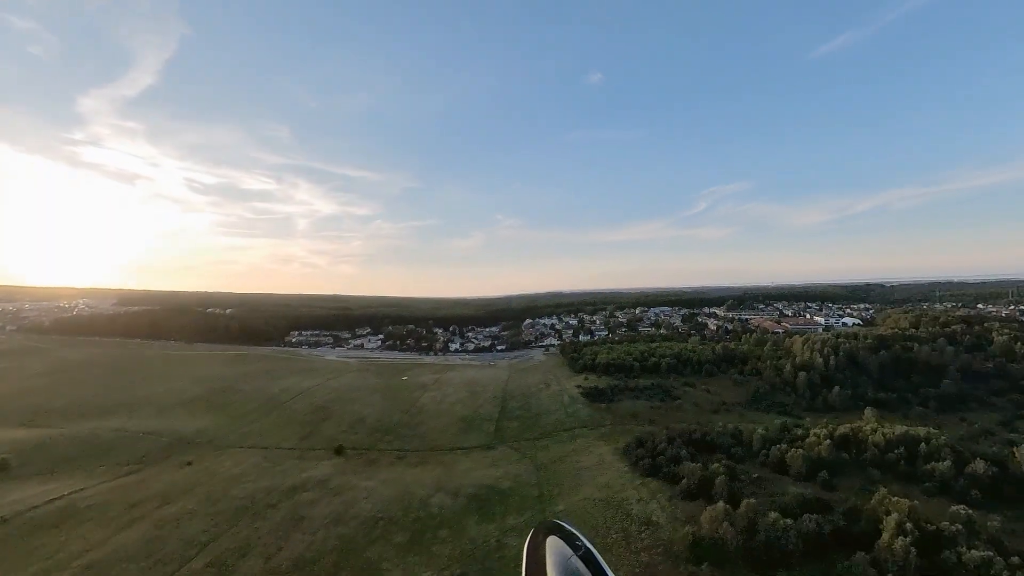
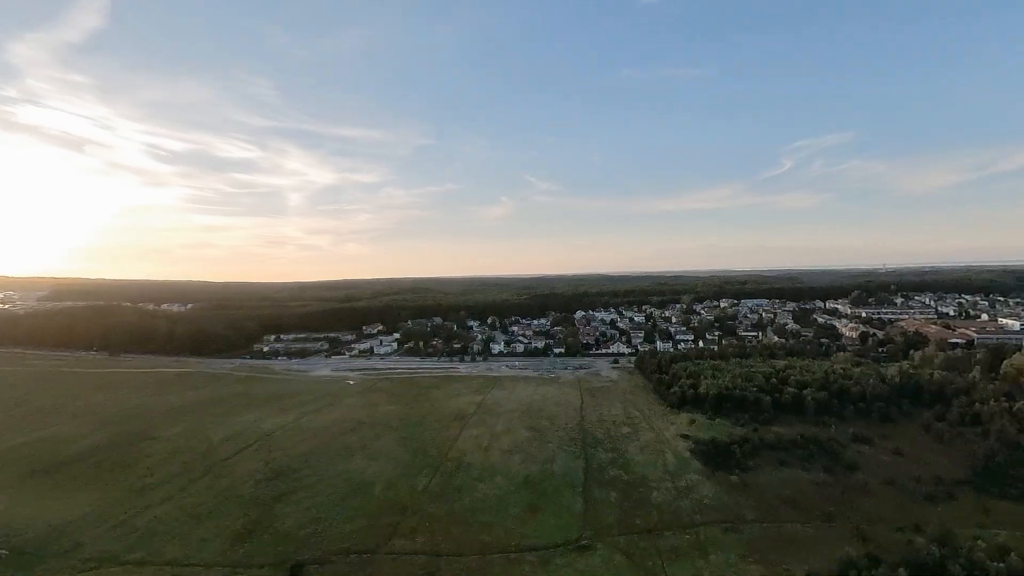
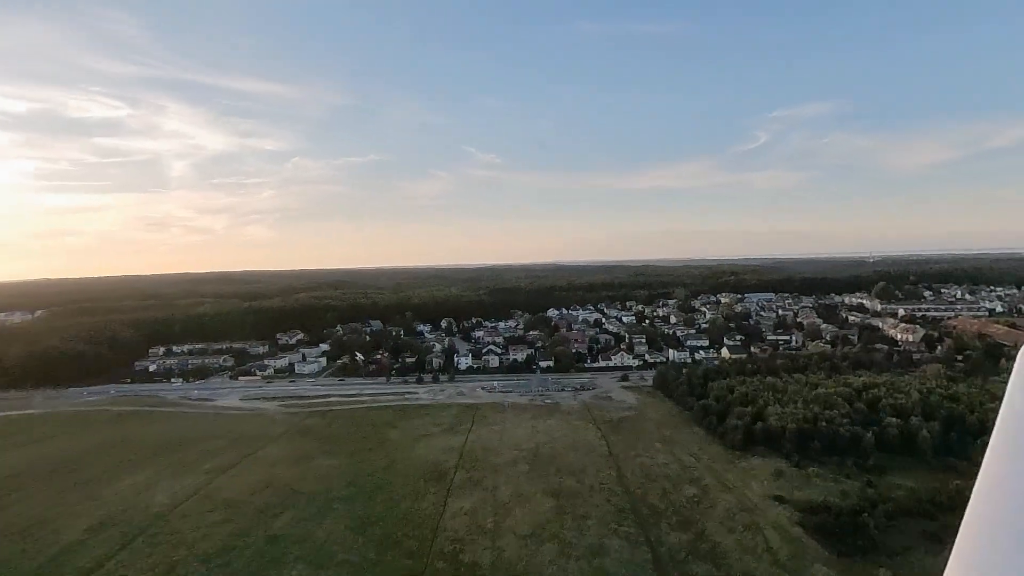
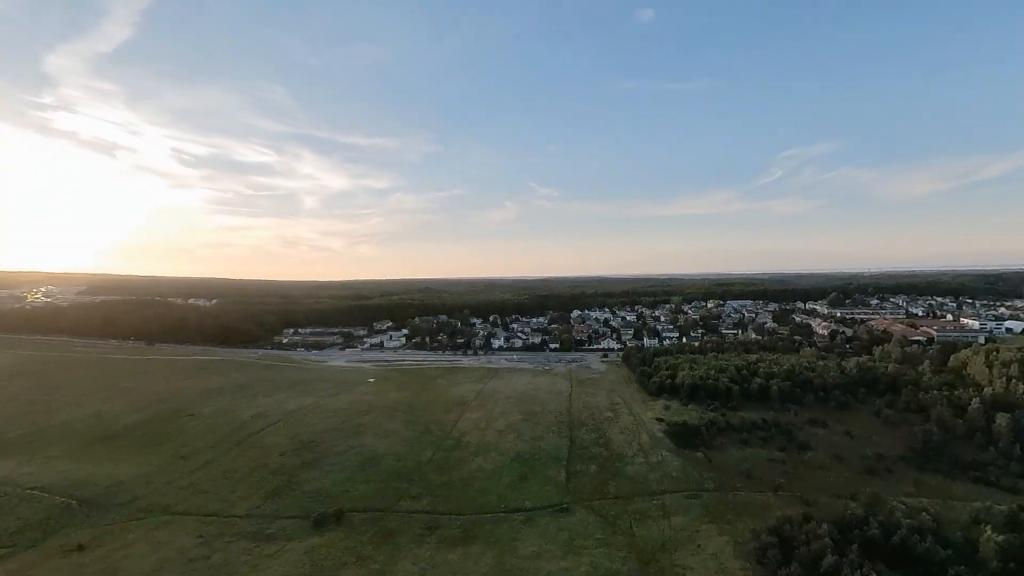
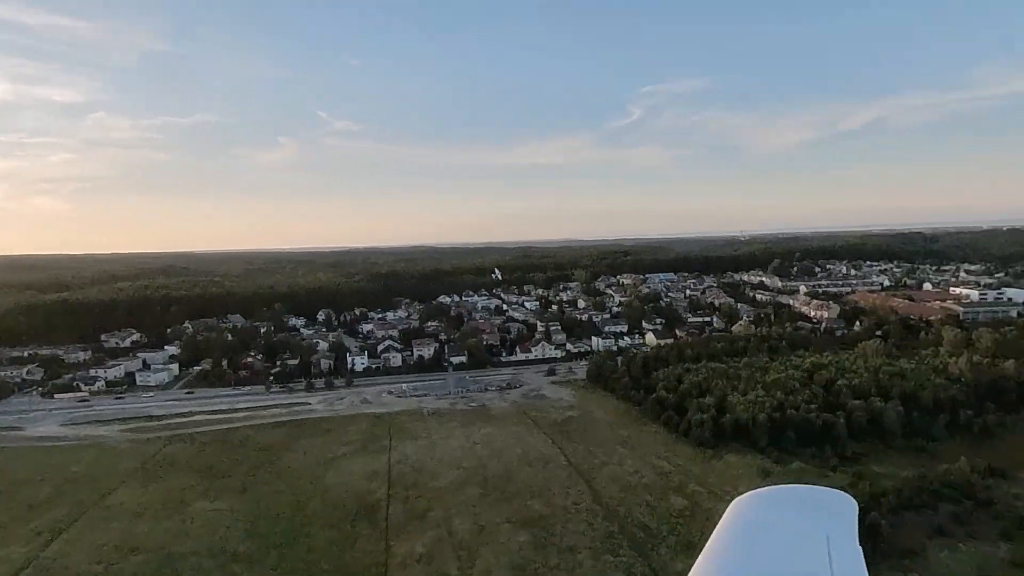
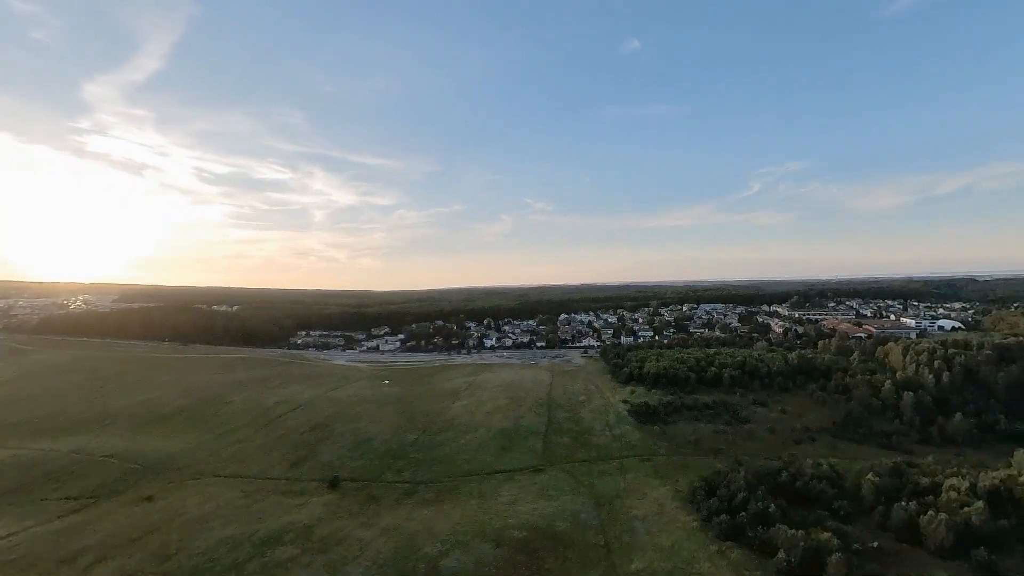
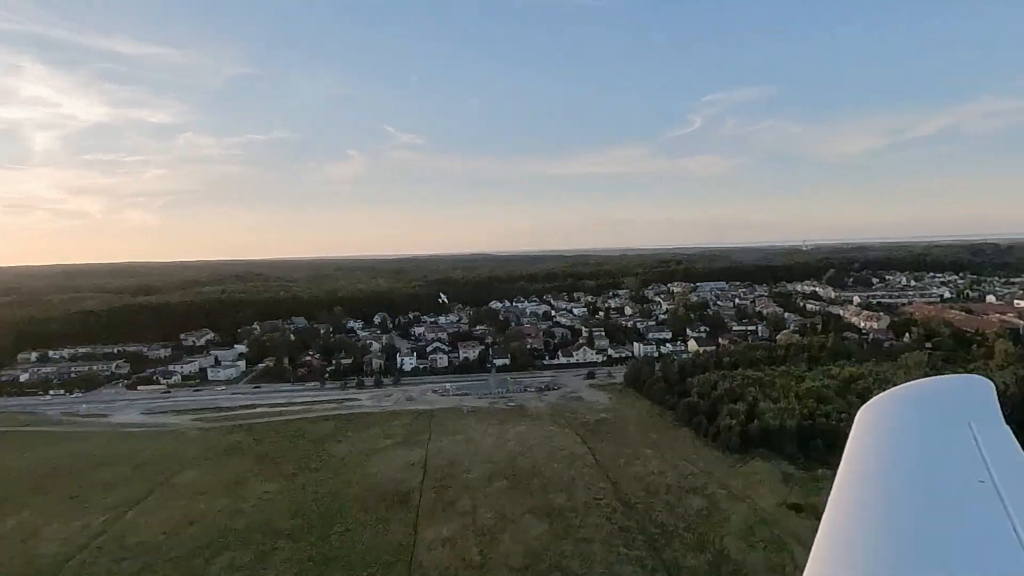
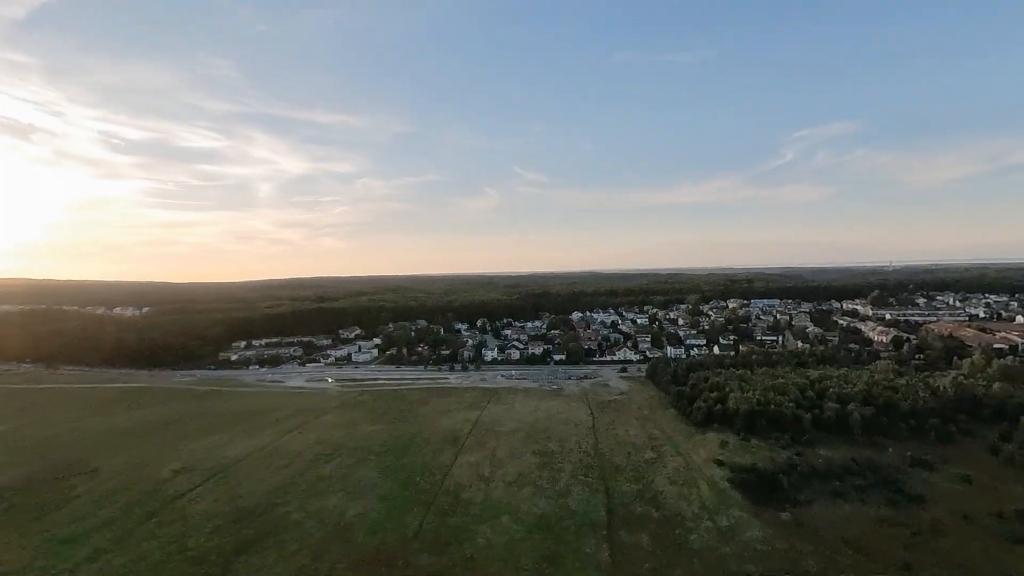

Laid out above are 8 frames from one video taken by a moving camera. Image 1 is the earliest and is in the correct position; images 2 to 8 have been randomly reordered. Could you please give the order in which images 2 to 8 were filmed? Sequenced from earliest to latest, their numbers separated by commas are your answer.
6, 4, 2, 8, 3, 7, 5
